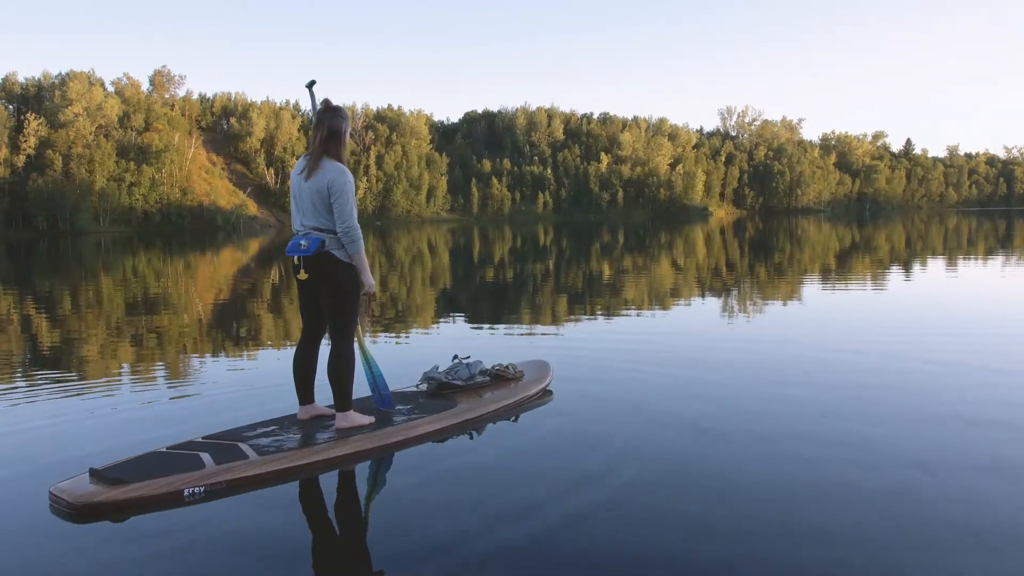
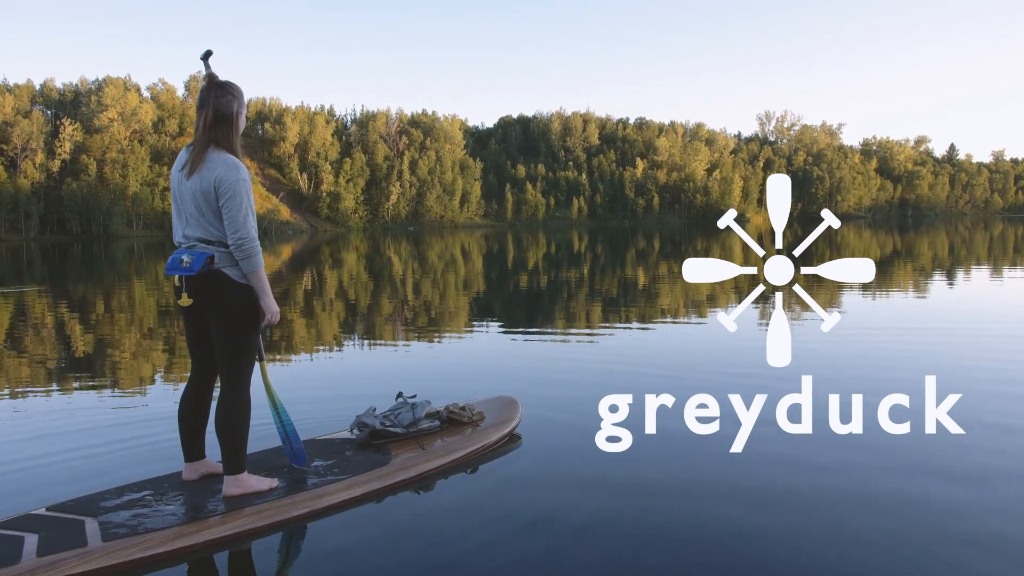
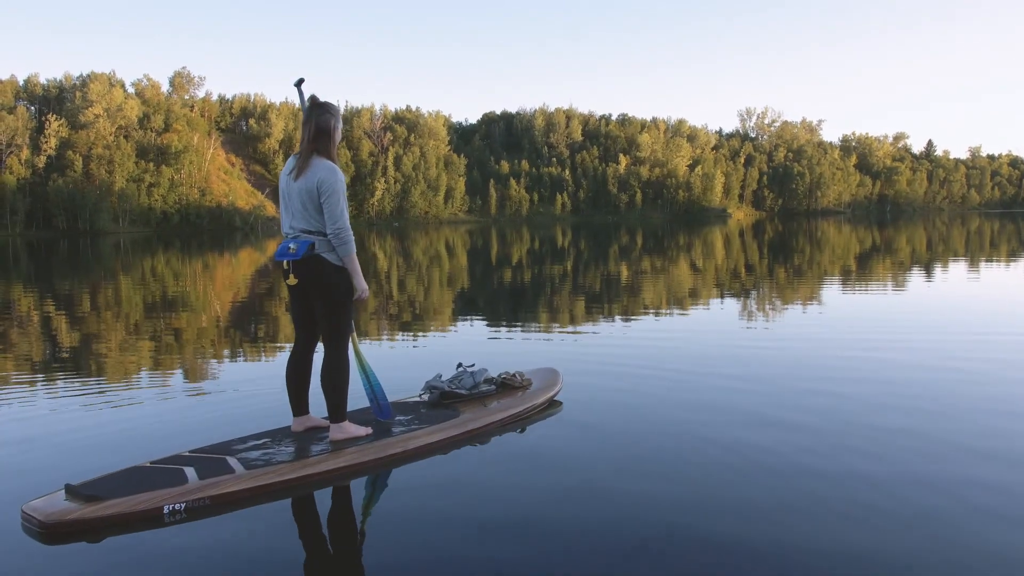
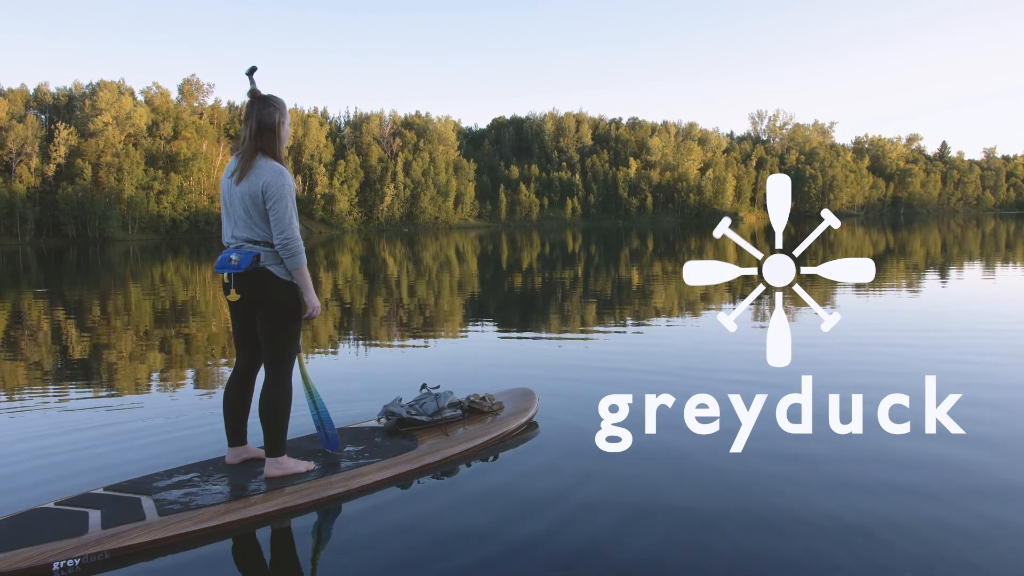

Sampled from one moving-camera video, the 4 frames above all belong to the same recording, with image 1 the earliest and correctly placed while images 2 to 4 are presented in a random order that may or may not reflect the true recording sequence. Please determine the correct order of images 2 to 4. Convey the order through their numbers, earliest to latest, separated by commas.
3, 4, 2
